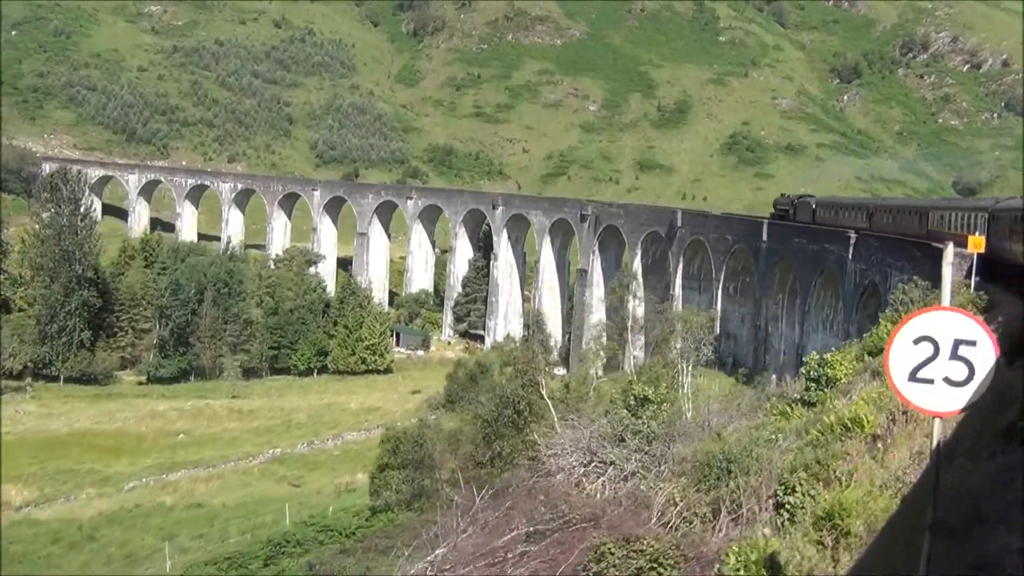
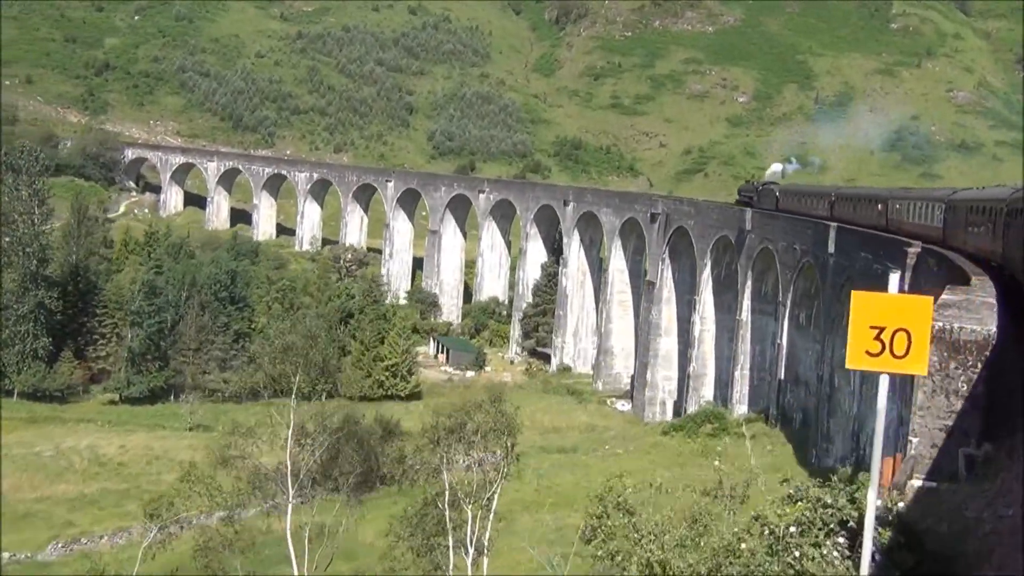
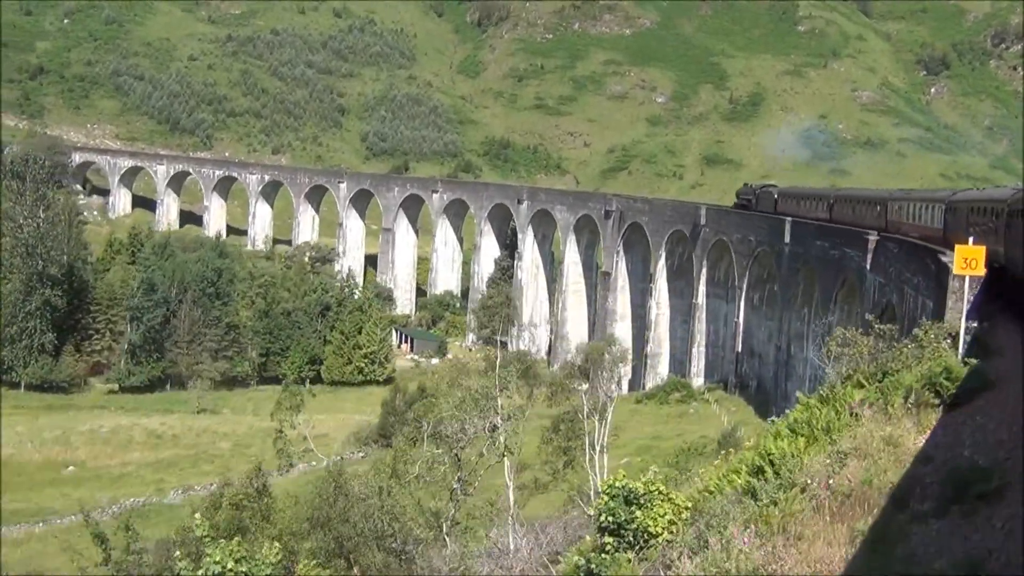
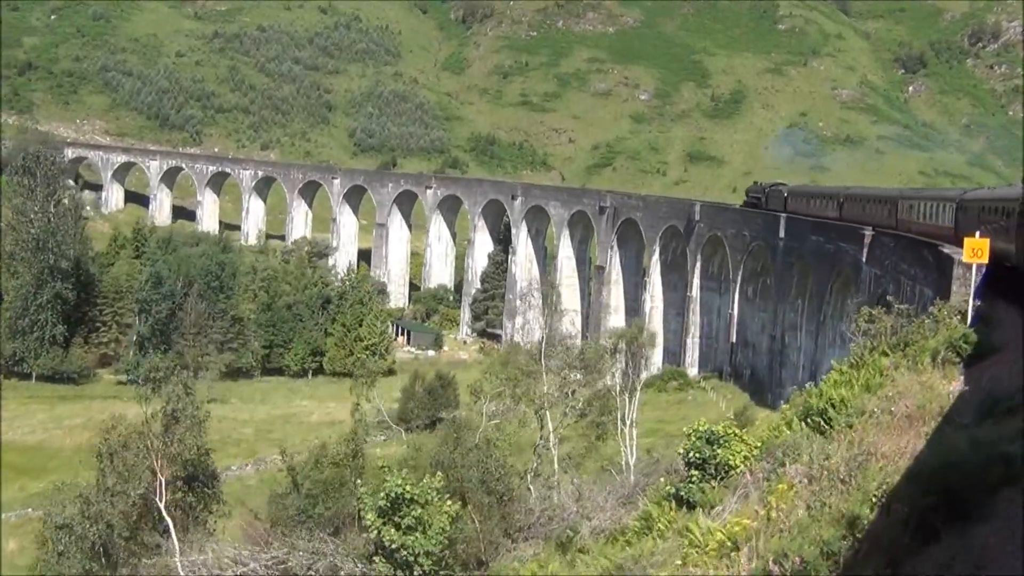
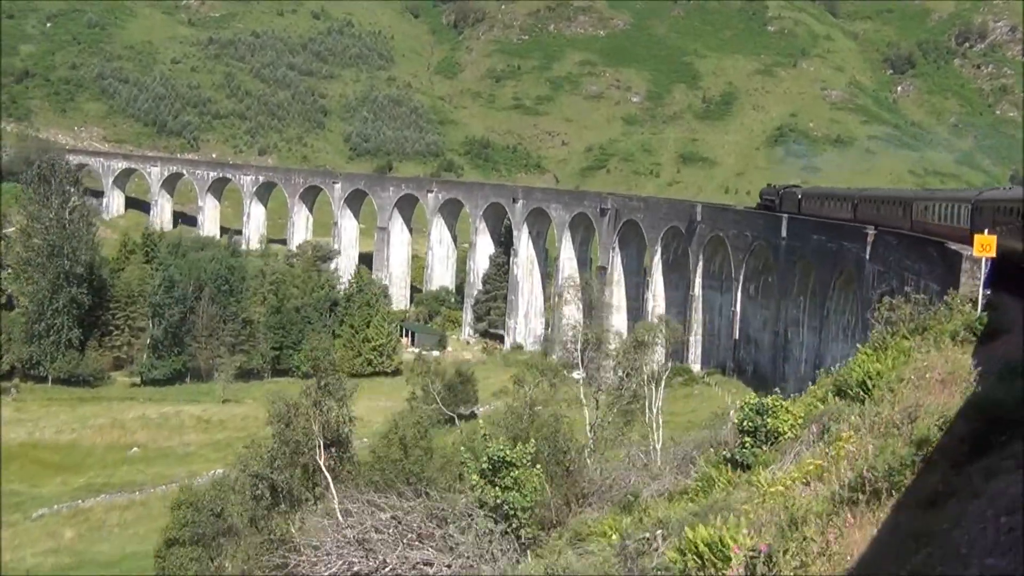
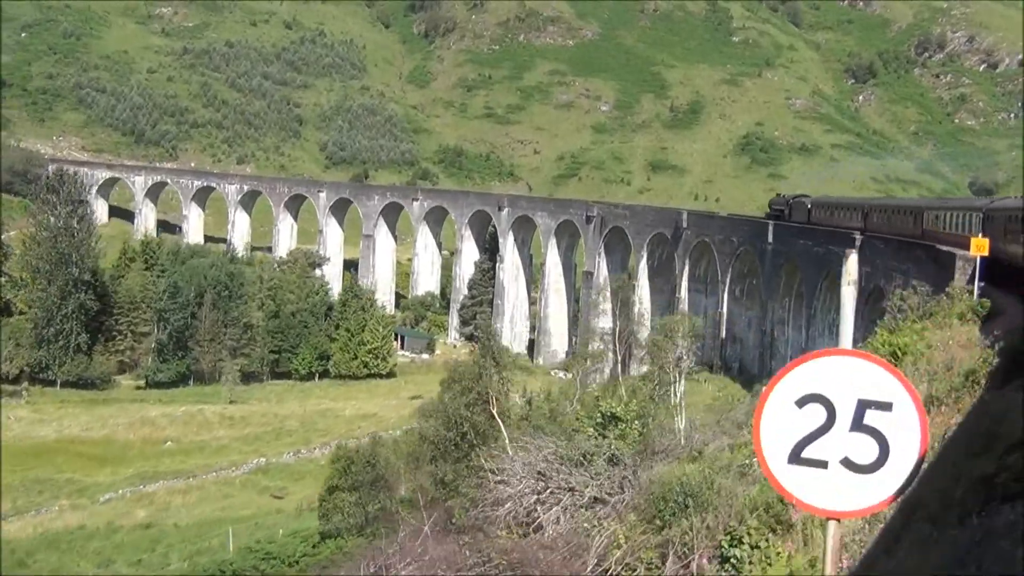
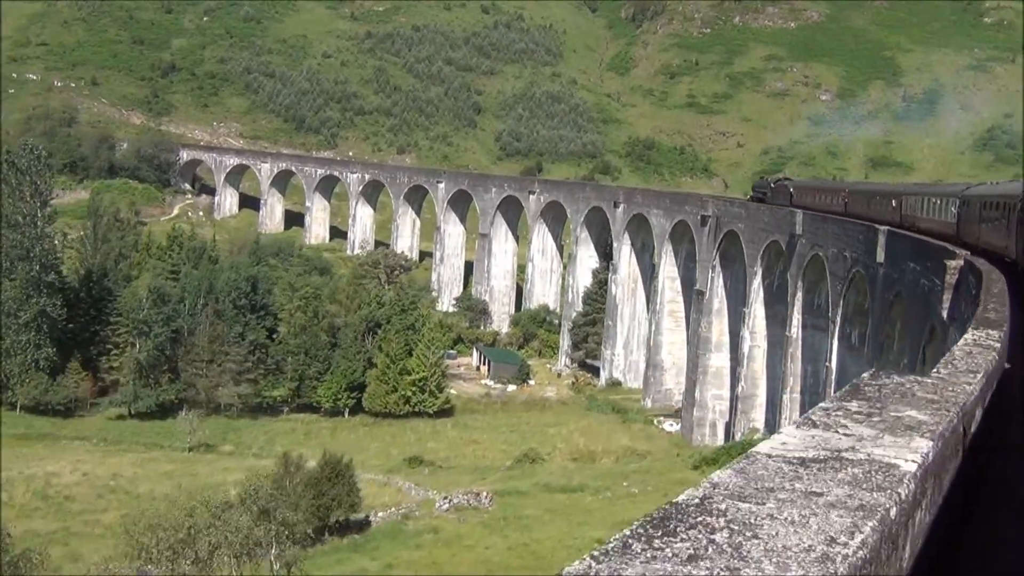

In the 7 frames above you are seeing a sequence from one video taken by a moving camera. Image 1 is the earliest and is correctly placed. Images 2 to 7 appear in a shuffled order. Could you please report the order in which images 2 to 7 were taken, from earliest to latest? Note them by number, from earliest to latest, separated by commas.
6, 5, 4, 3, 2, 7
